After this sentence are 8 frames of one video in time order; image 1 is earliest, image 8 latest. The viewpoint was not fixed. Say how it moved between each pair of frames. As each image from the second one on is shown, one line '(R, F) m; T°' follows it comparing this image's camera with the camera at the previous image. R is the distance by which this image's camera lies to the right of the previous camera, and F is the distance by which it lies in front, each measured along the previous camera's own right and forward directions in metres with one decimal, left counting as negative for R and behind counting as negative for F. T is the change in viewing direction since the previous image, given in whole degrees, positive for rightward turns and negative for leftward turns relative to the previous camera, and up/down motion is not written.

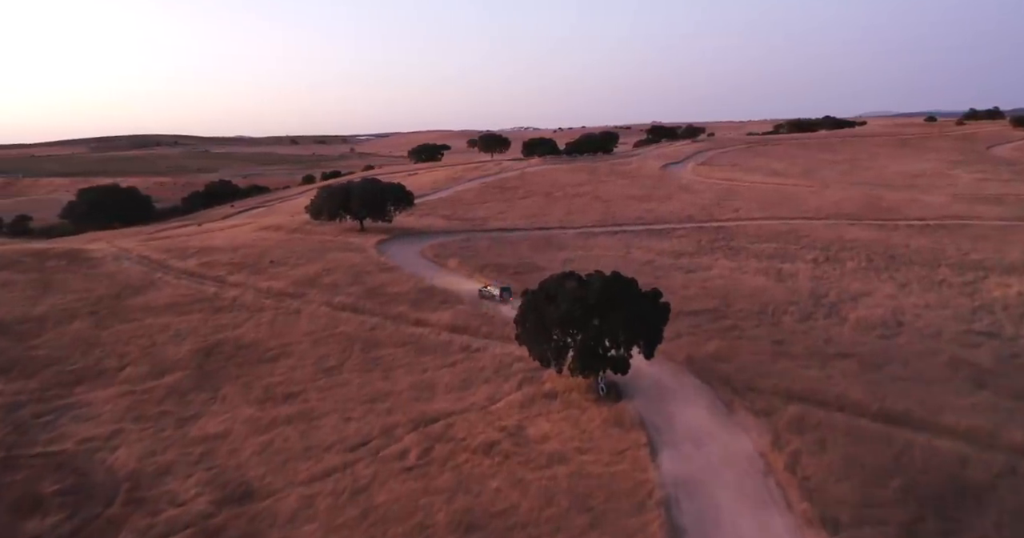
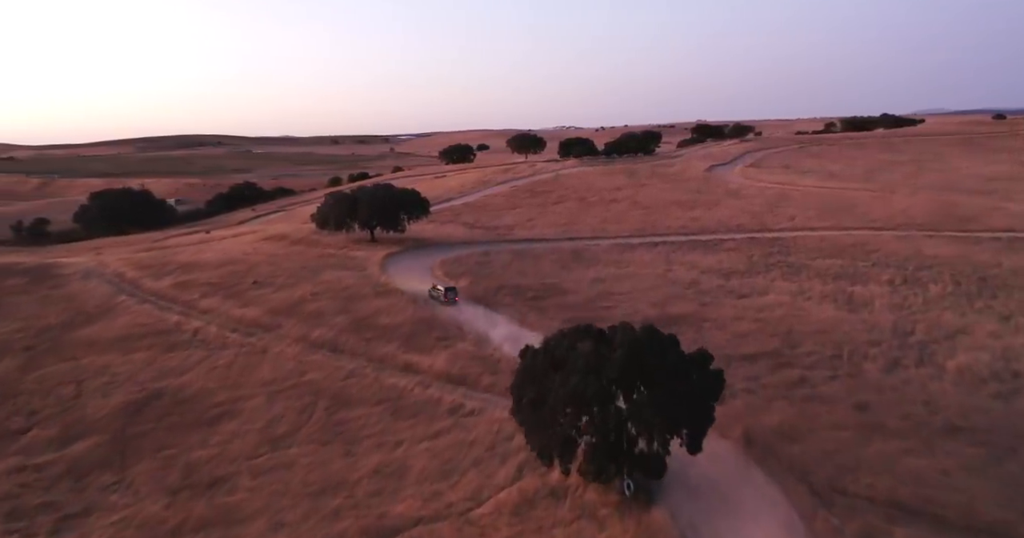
(+1.0, +5.4) m; -3°
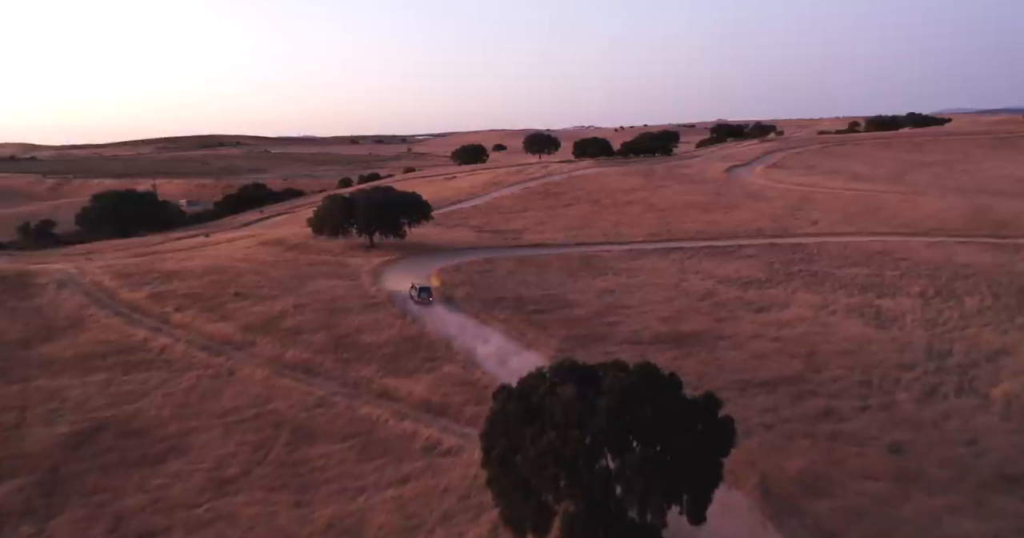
(+0.8, +2.3) m; -1°
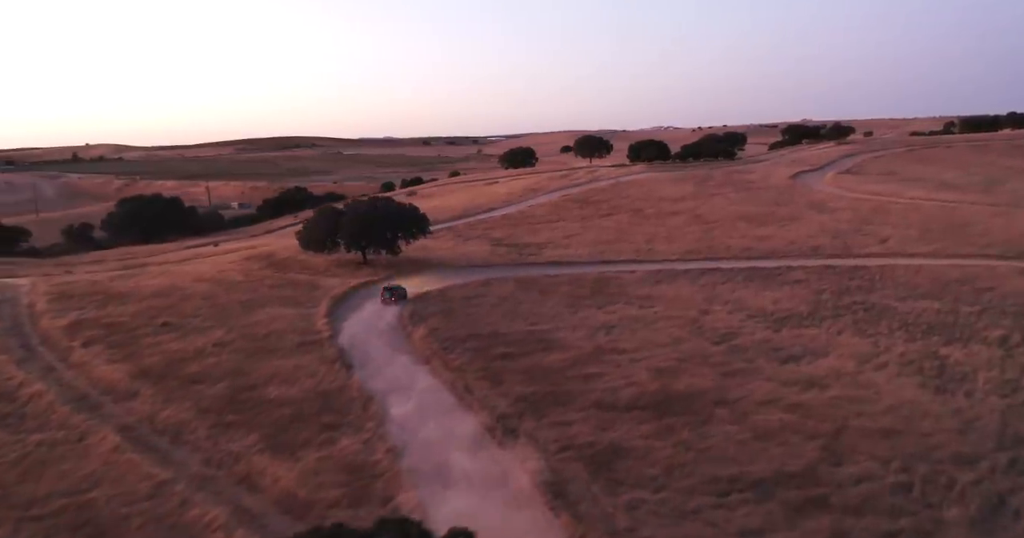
(+3.7, +5.2) m; -6°
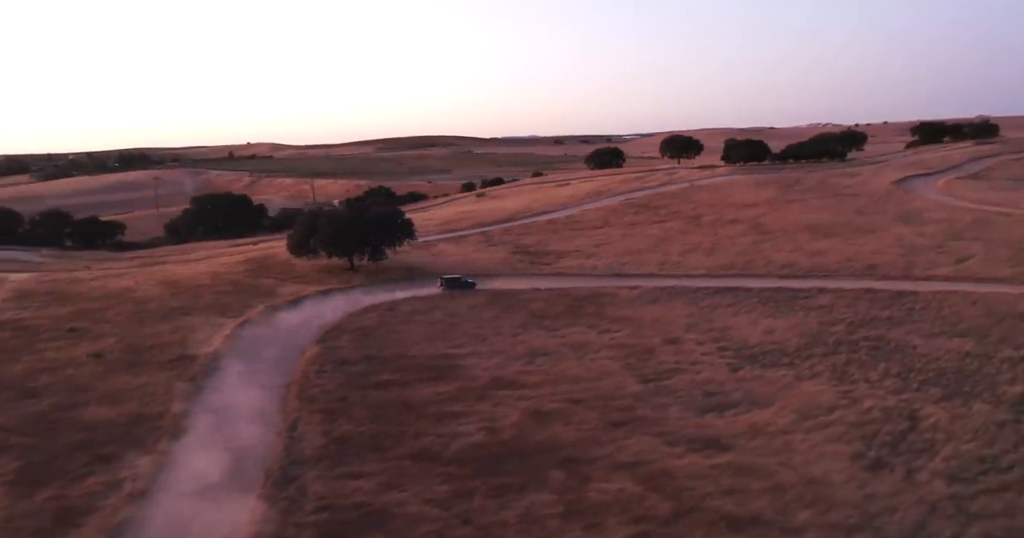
(+7.8, +3.5) m; -11°
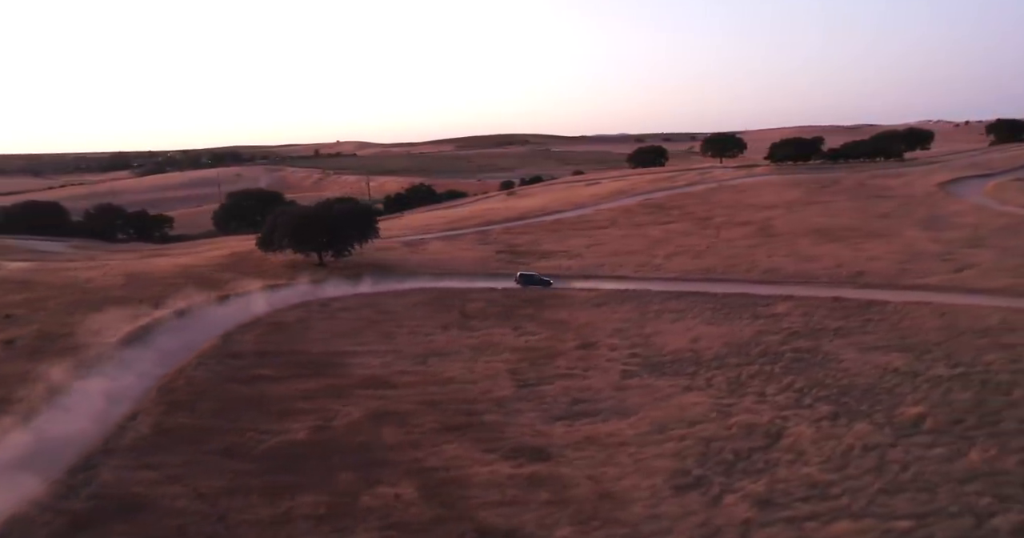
(+6.6, +0.6) m; -7°
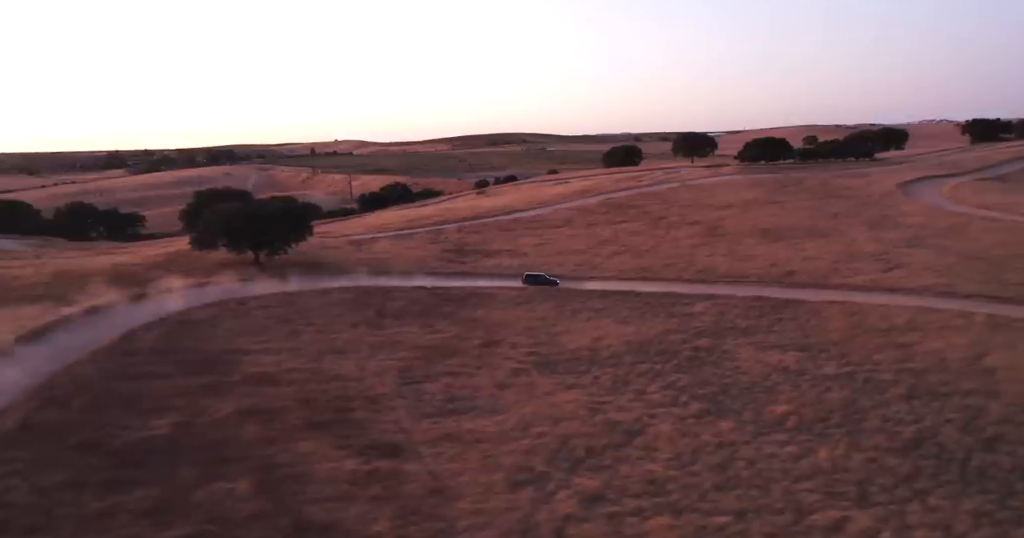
(+3.7, -0.2) m; 0°
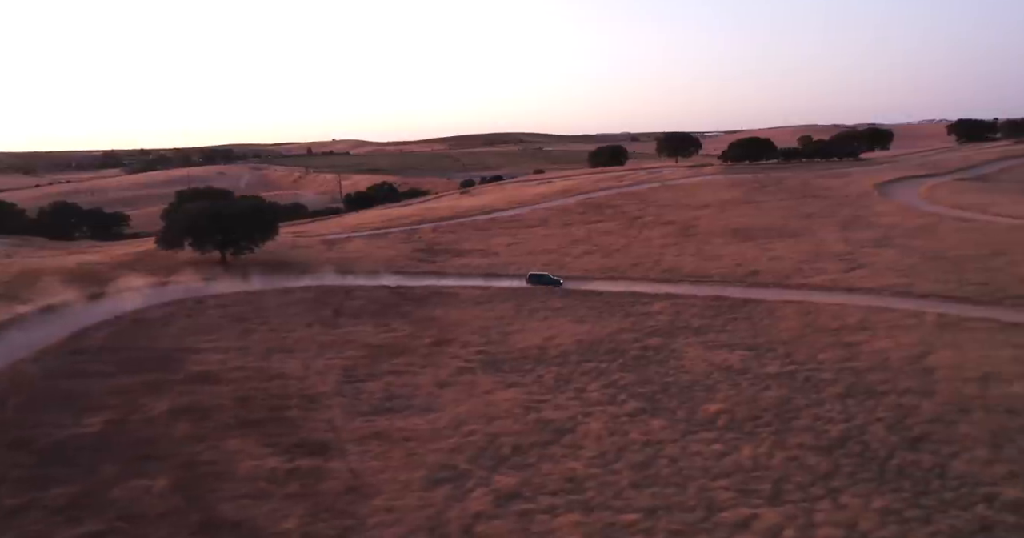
(+1.9, -0.1) m; 0°
